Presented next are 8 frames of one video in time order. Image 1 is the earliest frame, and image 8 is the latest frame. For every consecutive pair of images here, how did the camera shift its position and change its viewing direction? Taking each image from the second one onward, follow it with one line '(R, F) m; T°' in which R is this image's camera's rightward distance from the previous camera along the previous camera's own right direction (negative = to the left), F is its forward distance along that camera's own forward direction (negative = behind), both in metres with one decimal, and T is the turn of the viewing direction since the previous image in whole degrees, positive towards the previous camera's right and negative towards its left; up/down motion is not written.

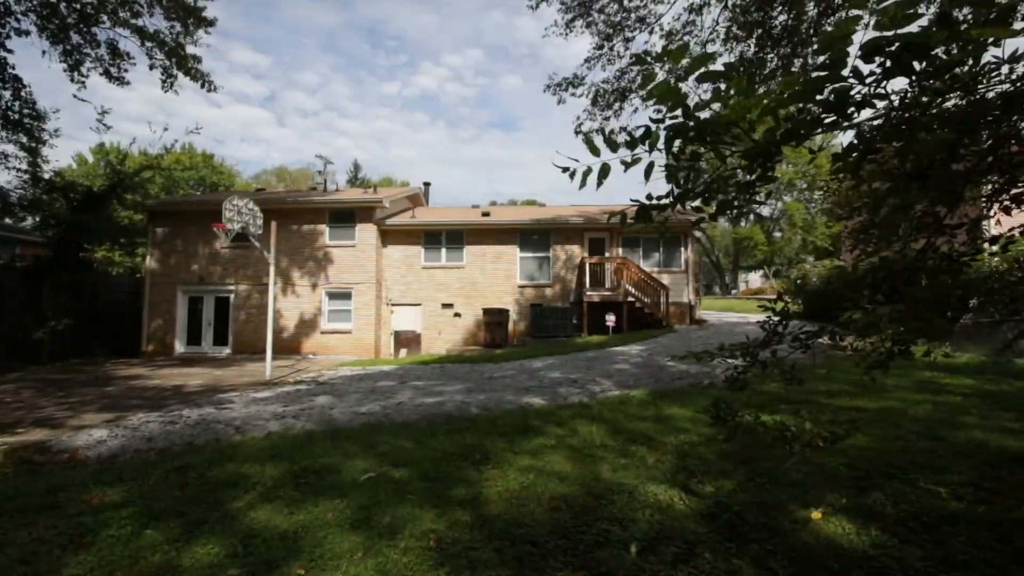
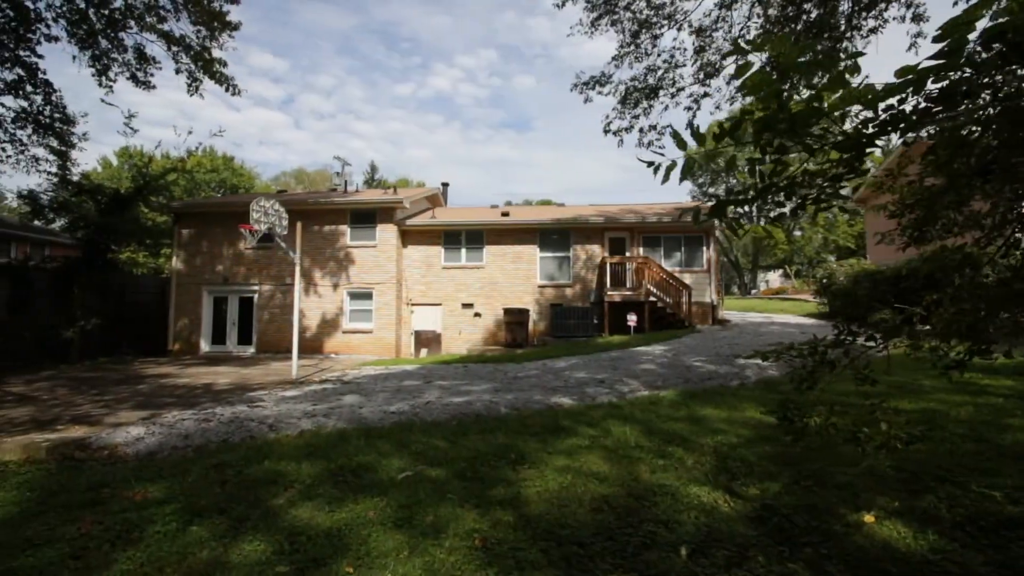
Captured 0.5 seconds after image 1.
(-0.2, 0.0) m; -1°
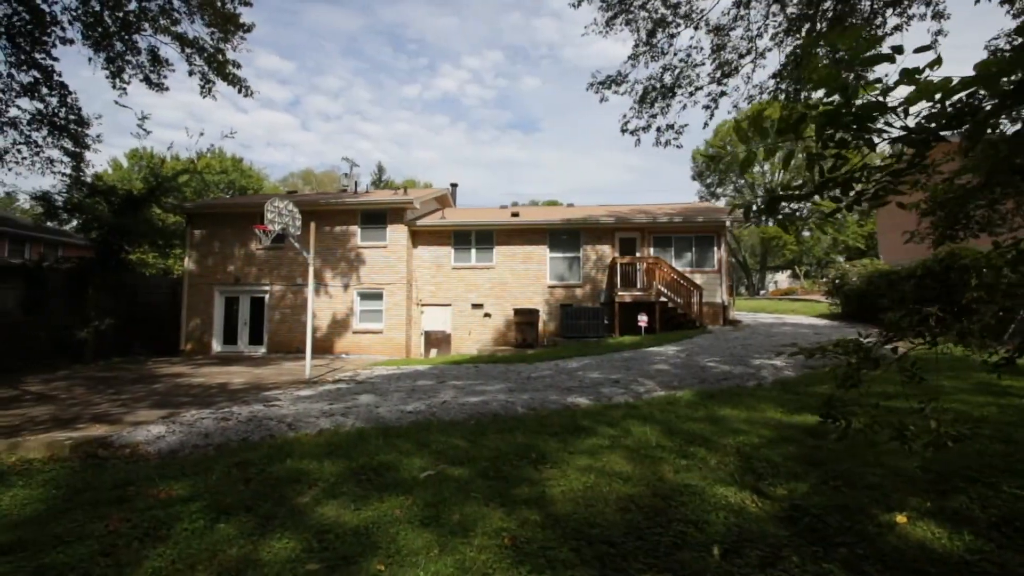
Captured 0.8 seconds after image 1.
(-0.1, 0.0) m; -1°
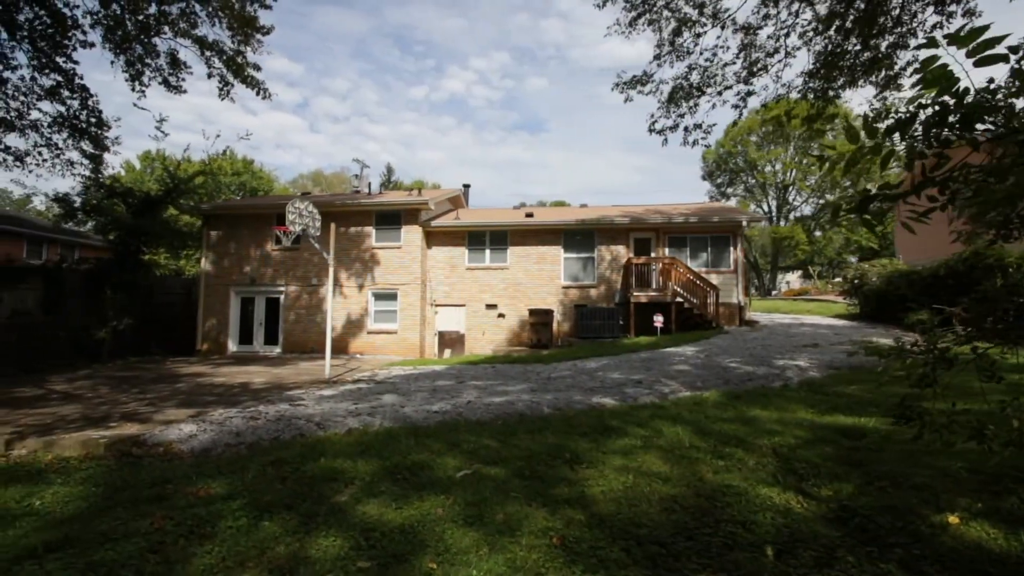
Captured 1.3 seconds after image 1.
(-0.2, 0.0) m; -1°
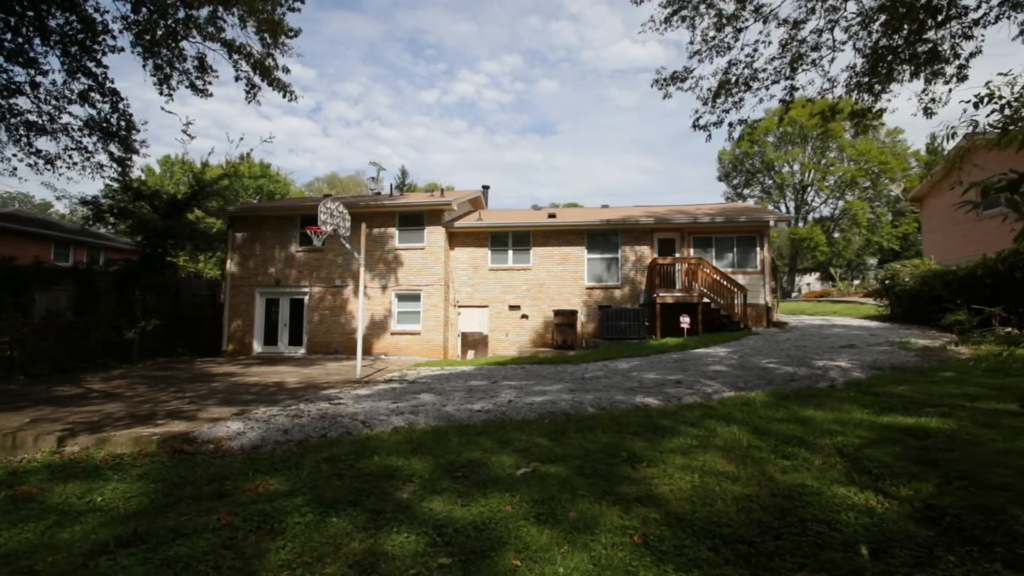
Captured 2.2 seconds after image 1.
(-0.4, 0.0) m; -1°
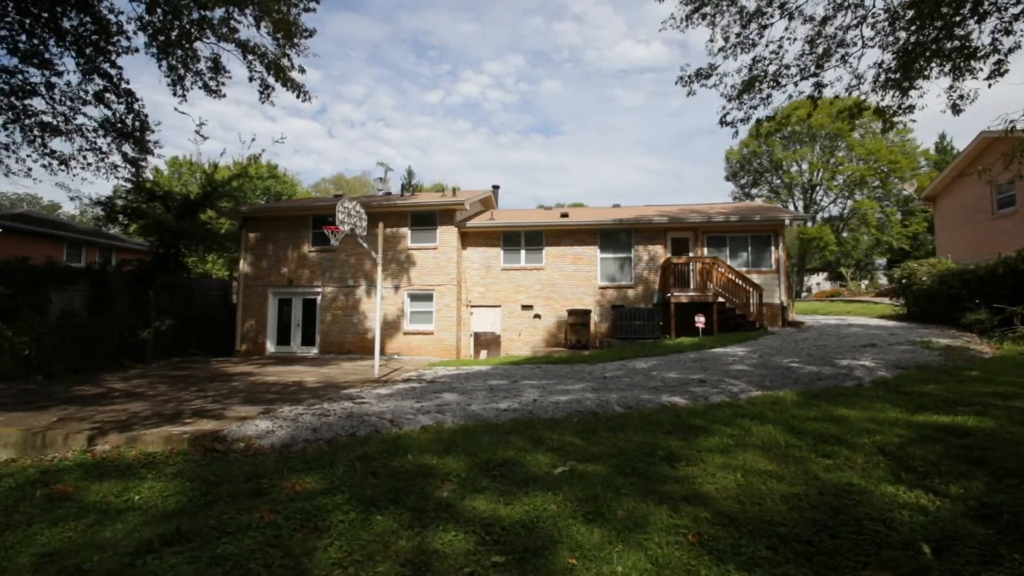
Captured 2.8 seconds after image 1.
(-0.3, 0.0) m; 0°
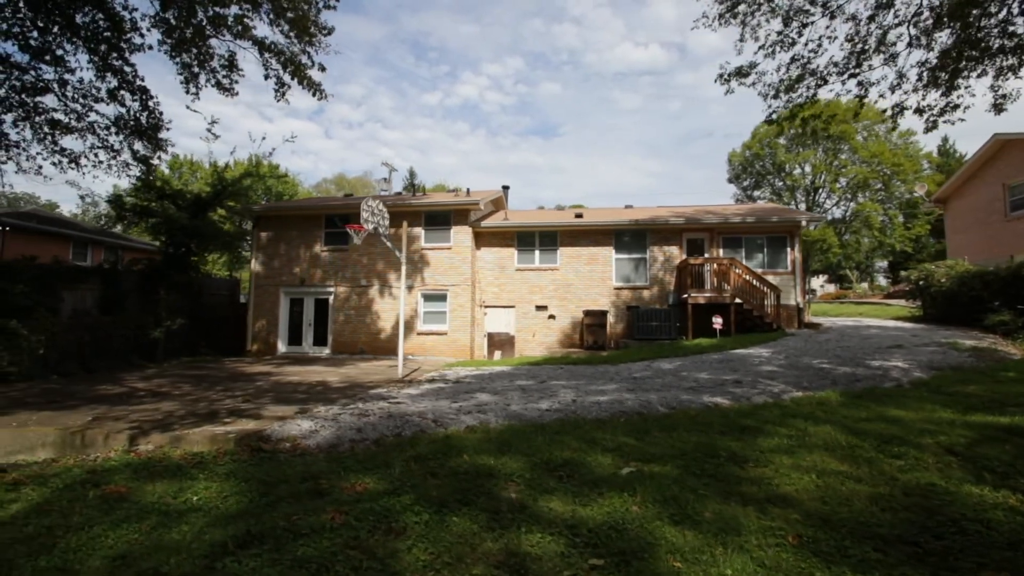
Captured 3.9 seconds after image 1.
(-0.5, +0.1) m; 0°
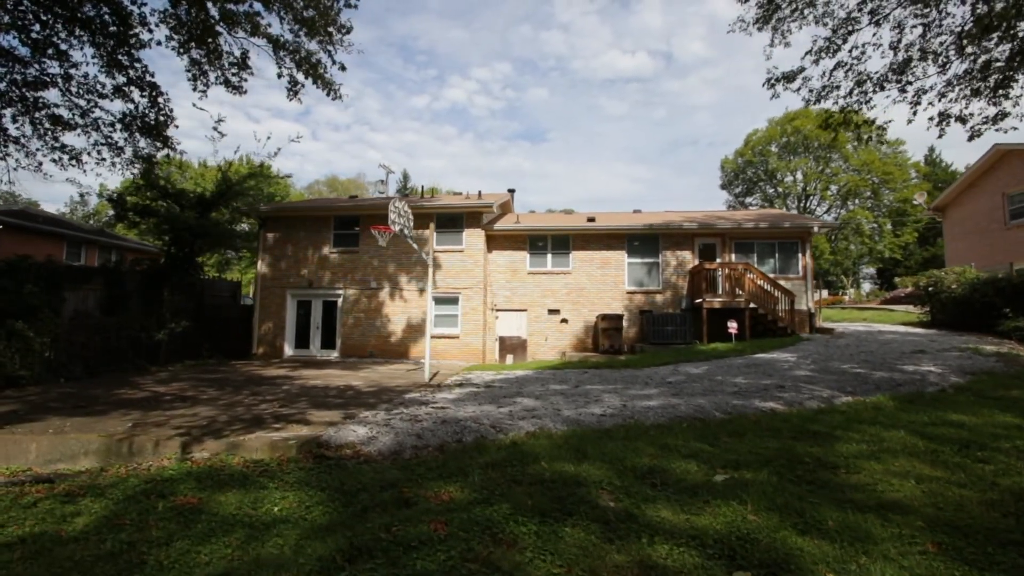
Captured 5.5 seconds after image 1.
(-0.8, +0.1) m; +1°
